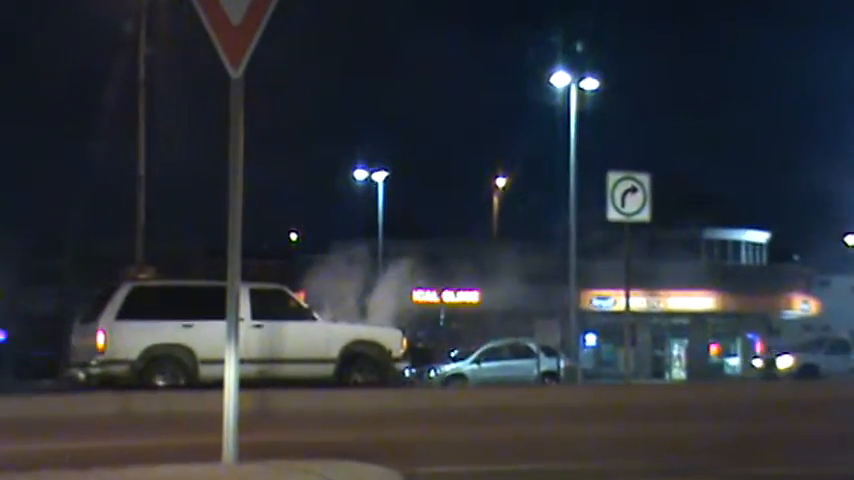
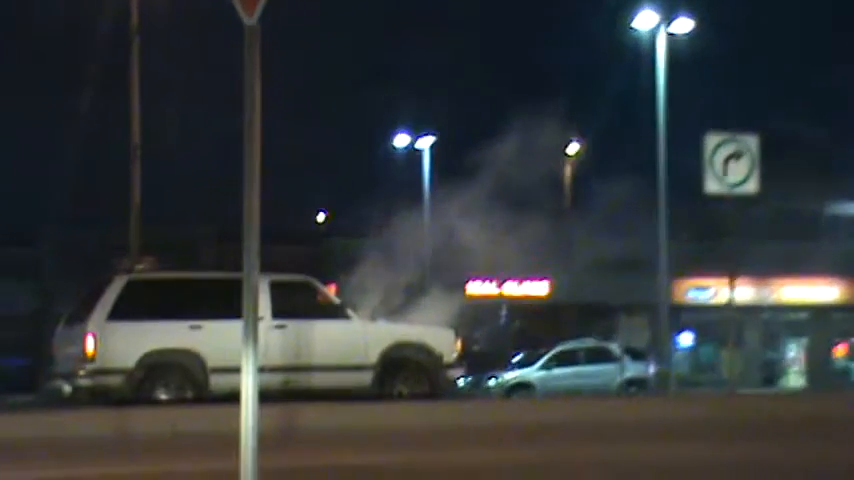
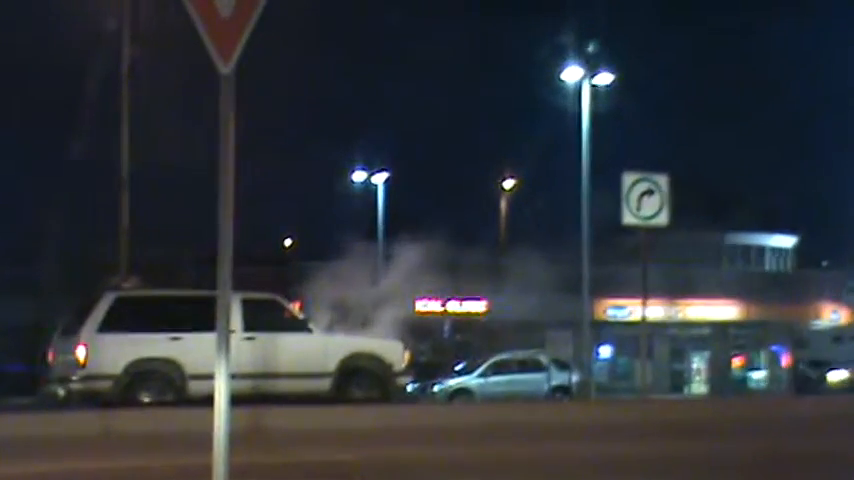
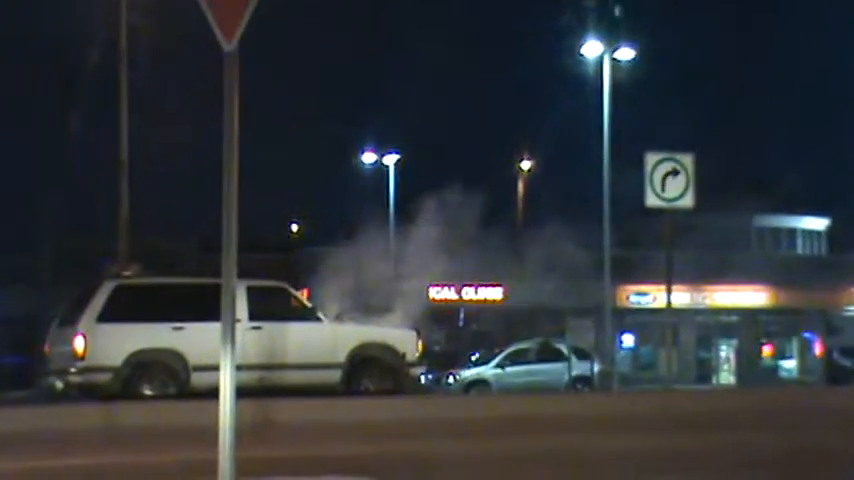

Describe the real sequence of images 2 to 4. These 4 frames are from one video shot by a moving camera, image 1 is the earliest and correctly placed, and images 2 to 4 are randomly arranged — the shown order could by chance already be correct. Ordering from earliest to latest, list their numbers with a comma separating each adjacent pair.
3, 4, 2
